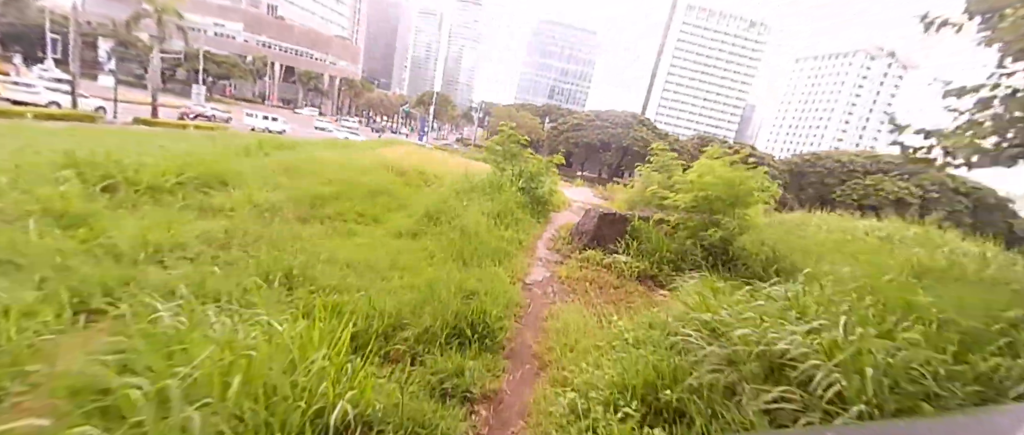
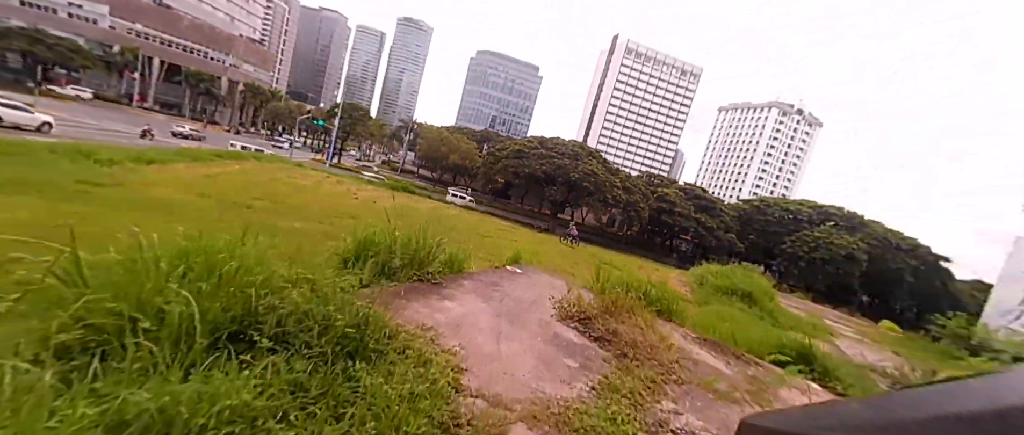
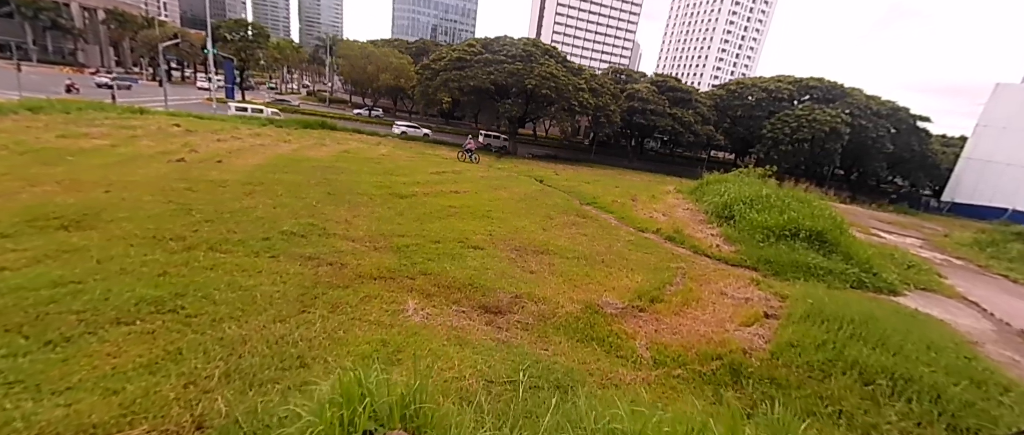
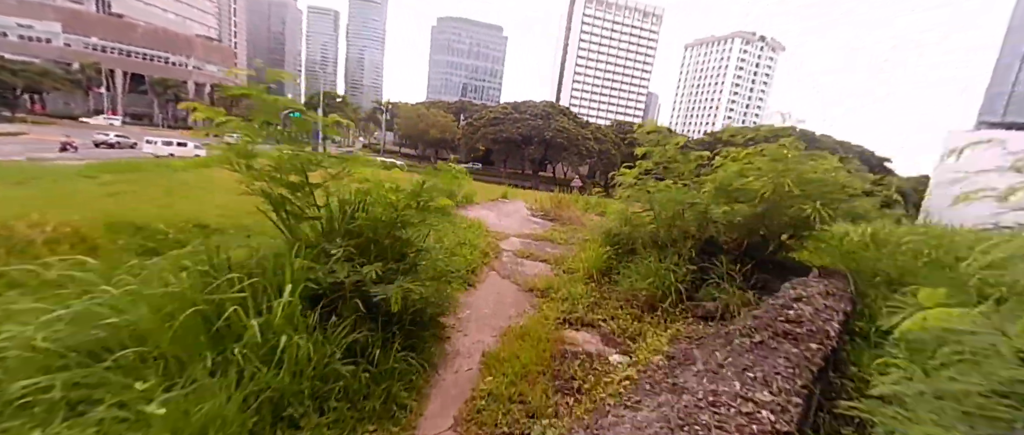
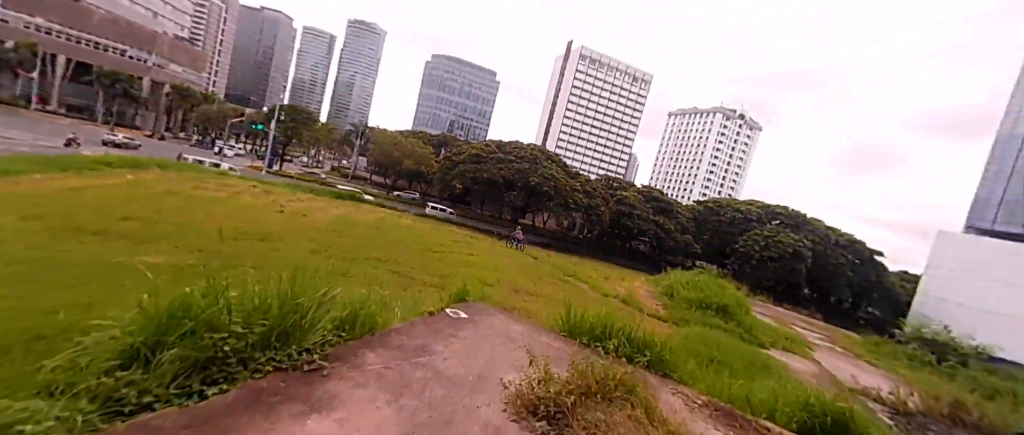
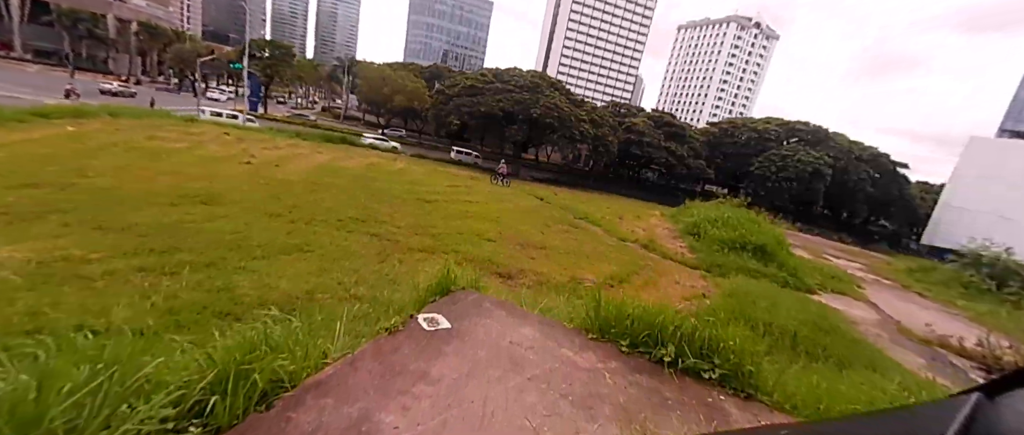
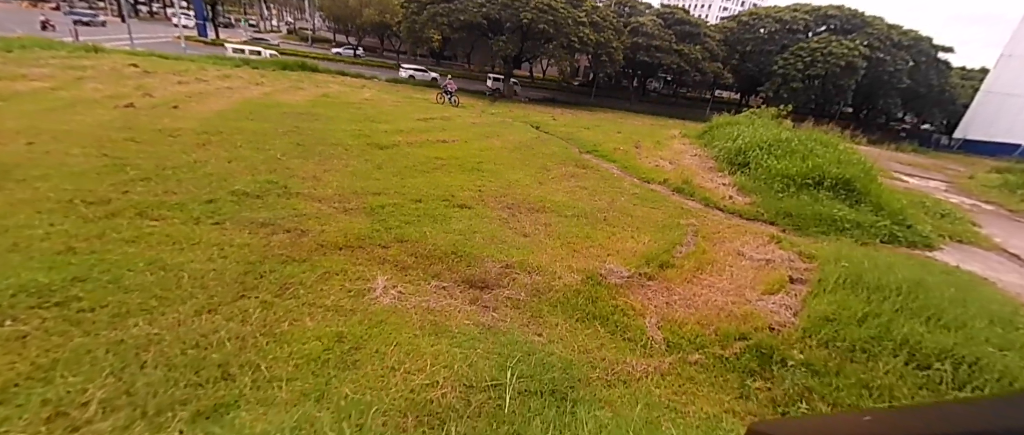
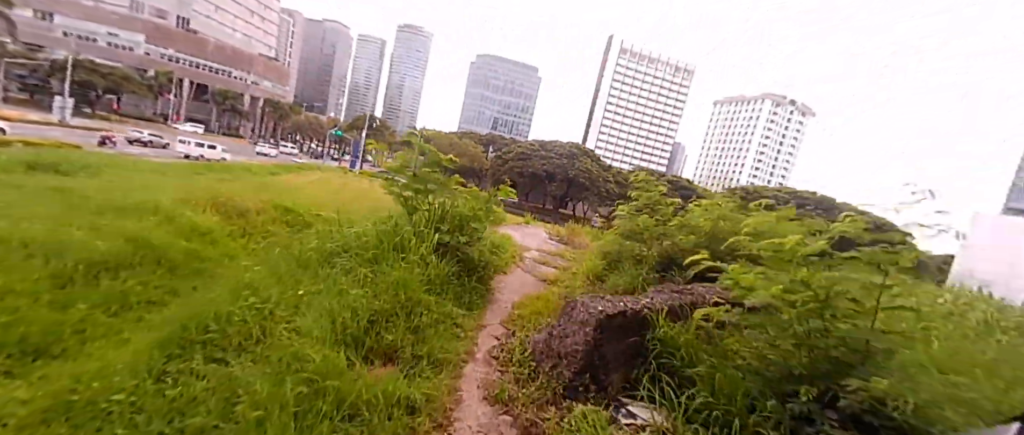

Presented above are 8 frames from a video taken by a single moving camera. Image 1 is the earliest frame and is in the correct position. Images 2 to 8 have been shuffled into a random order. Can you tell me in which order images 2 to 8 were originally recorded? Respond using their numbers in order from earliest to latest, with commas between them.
8, 4, 2, 5, 6, 3, 7
